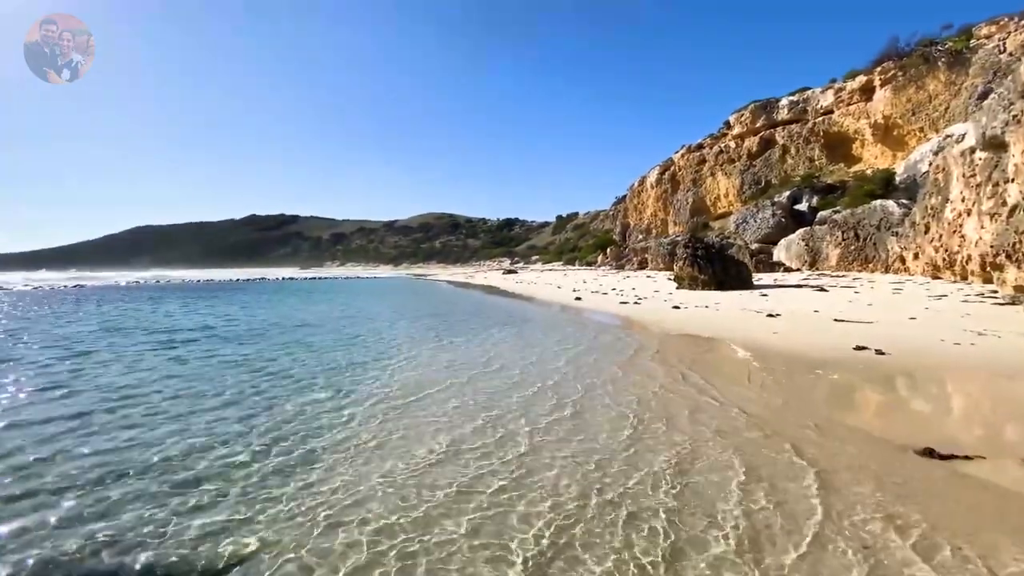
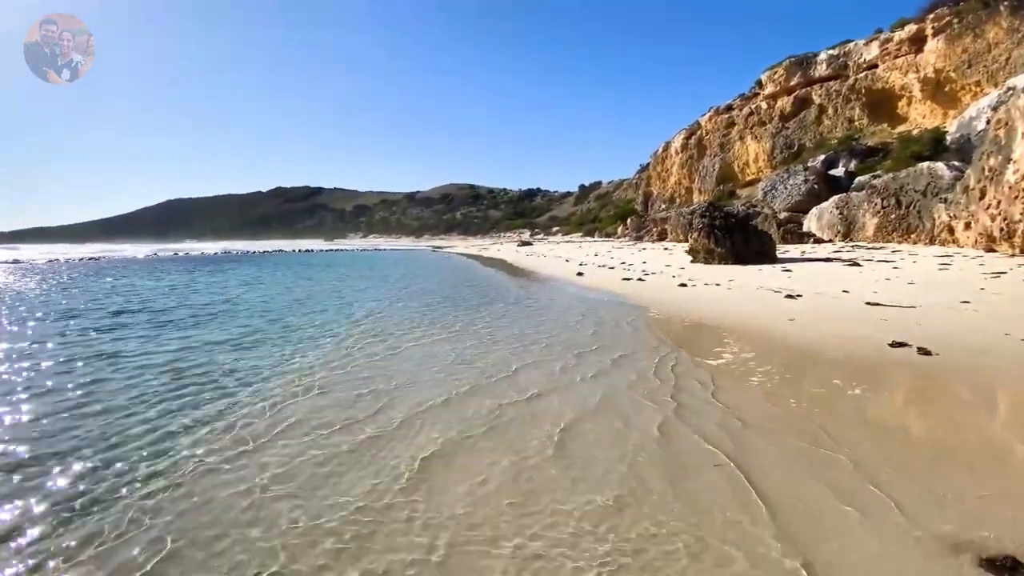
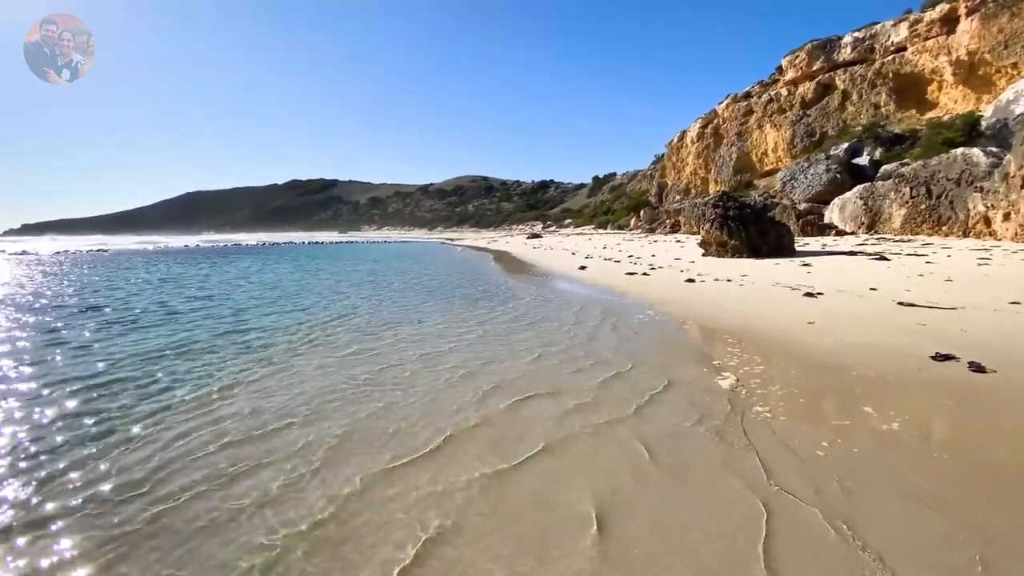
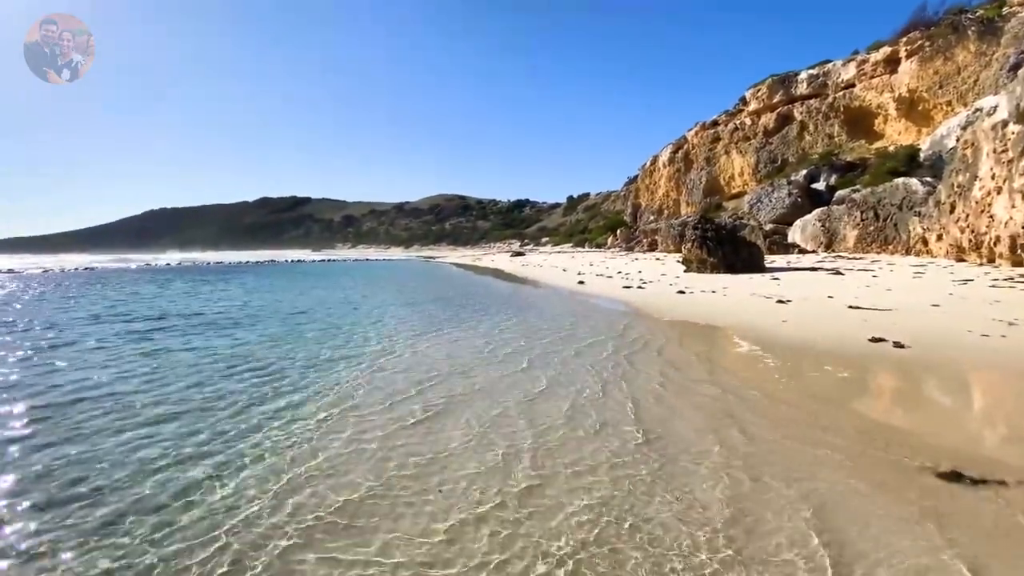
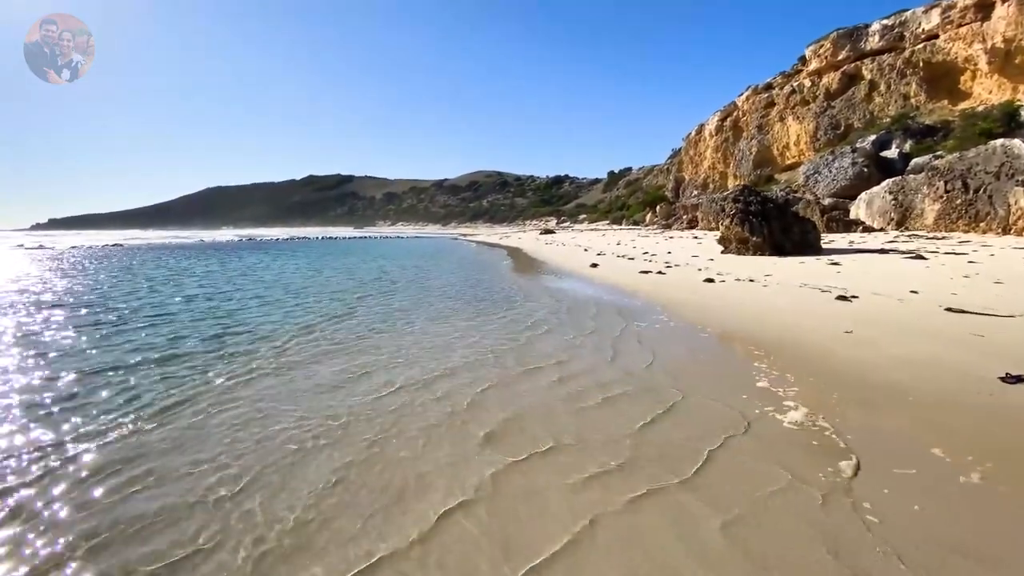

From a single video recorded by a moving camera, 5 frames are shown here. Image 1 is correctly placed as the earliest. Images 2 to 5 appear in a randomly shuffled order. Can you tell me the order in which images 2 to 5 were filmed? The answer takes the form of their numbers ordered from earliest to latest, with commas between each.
4, 2, 3, 5
